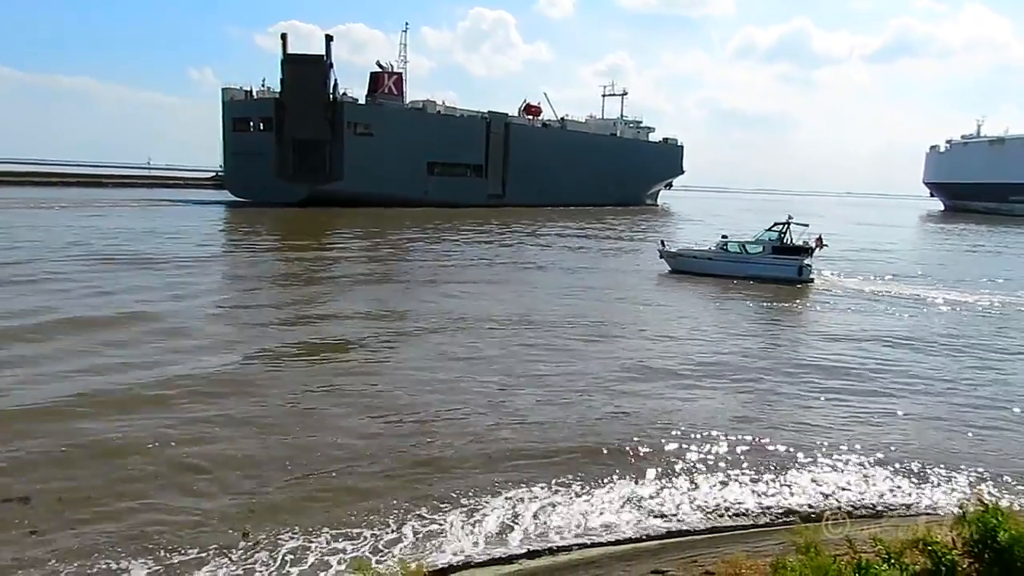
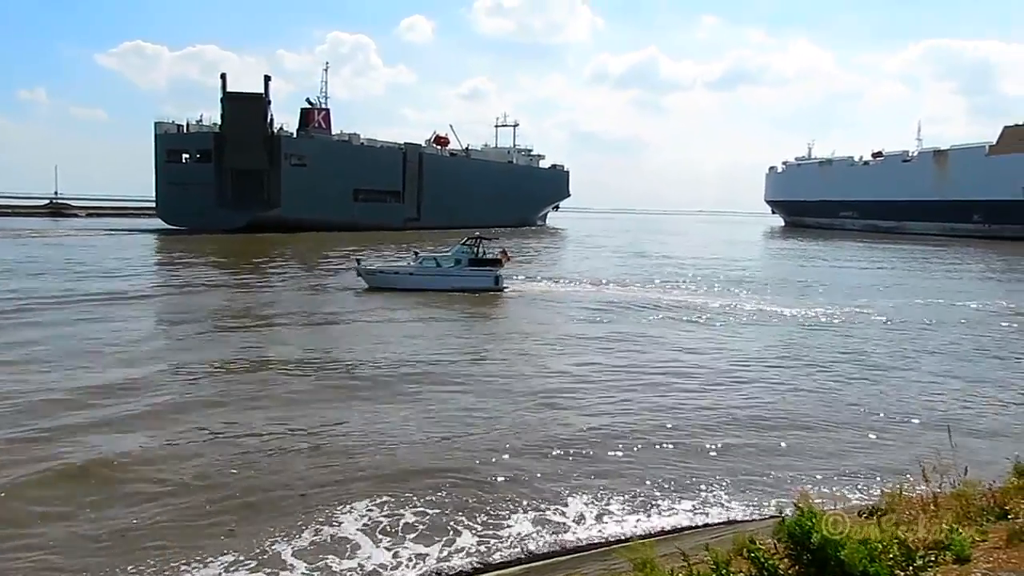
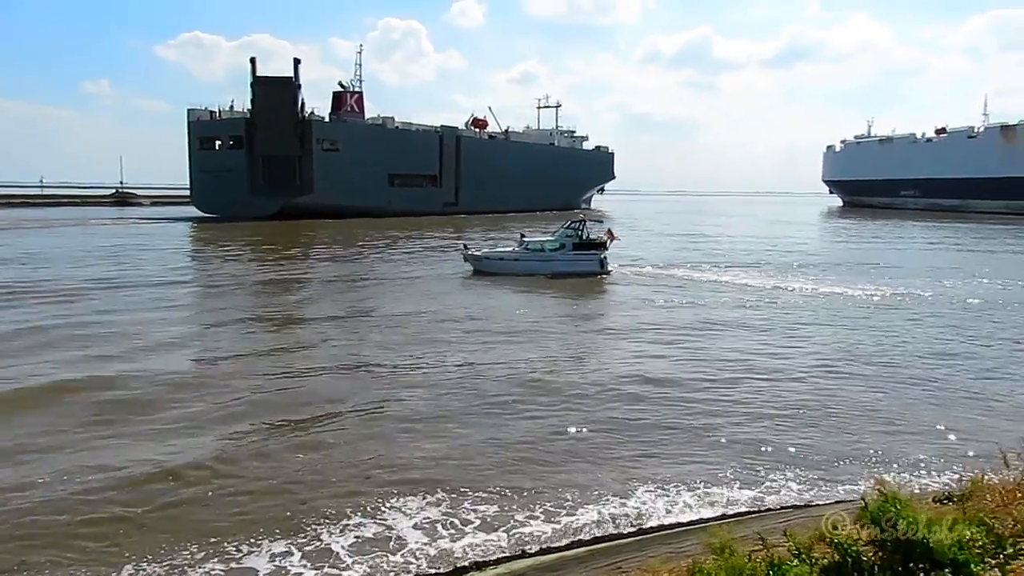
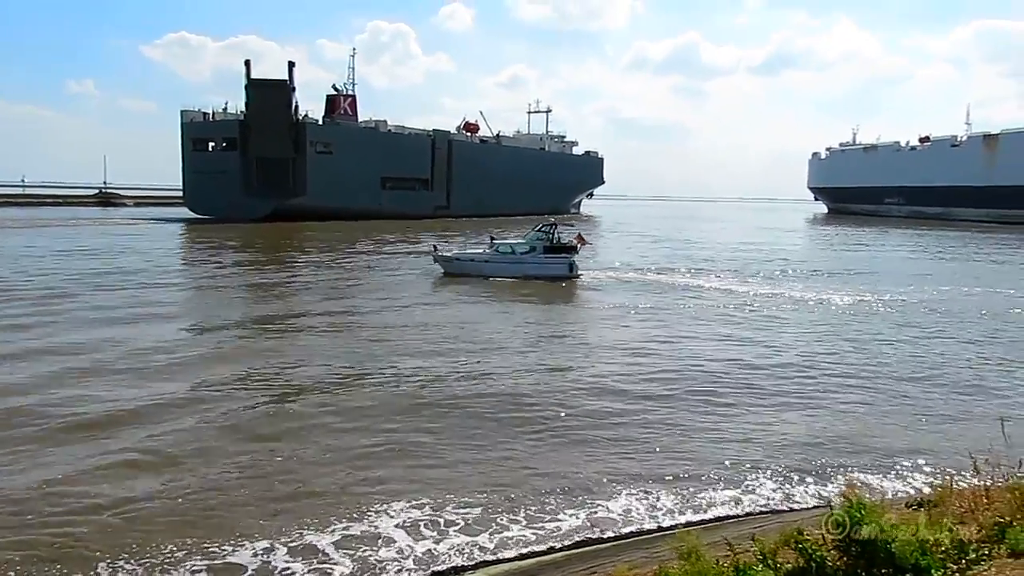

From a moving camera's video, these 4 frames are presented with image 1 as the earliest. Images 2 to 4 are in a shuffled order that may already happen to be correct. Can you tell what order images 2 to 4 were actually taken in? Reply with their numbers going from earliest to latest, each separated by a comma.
3, 4, 2
